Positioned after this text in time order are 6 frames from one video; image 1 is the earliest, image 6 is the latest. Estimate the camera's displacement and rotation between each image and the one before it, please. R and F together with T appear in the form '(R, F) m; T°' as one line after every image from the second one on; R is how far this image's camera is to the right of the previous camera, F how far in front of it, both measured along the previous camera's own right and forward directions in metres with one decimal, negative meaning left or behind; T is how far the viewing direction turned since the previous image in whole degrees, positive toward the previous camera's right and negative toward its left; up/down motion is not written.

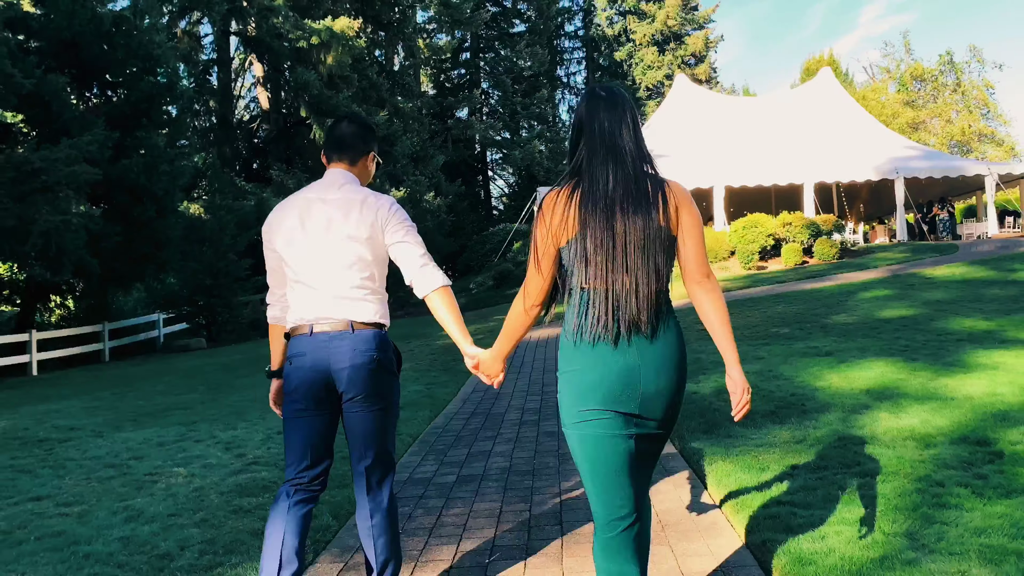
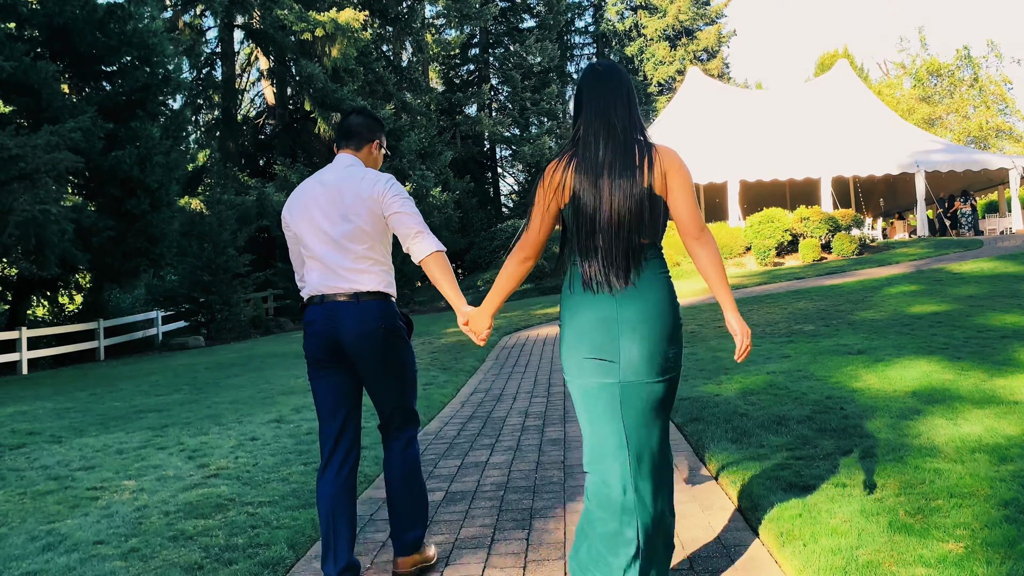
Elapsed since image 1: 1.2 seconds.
(+0.1, +0.7) m; -1°
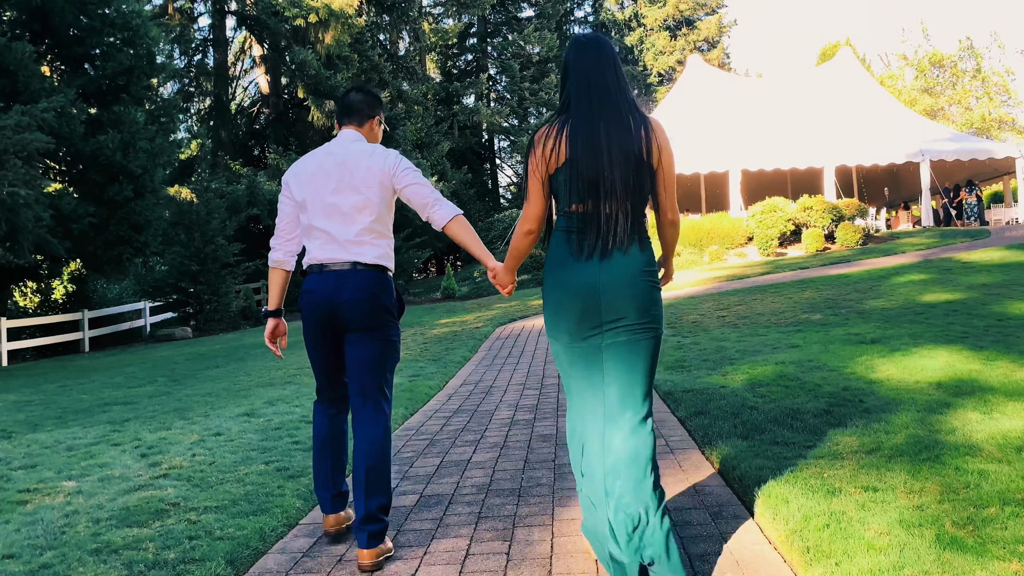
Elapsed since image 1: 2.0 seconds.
(+0.1, +0.5) m; 0°
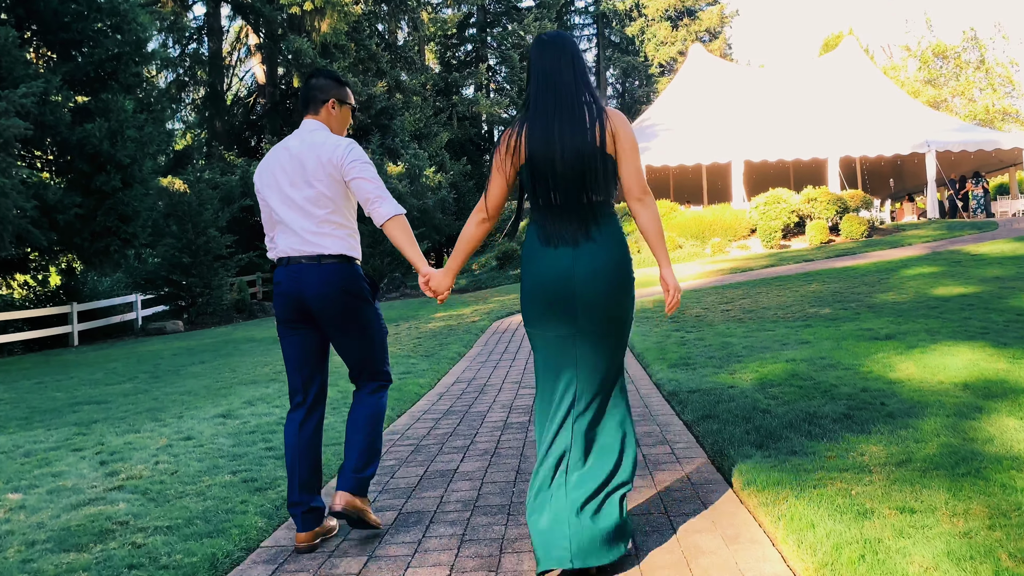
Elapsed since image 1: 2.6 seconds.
(0.0, +0.4) m; 0°
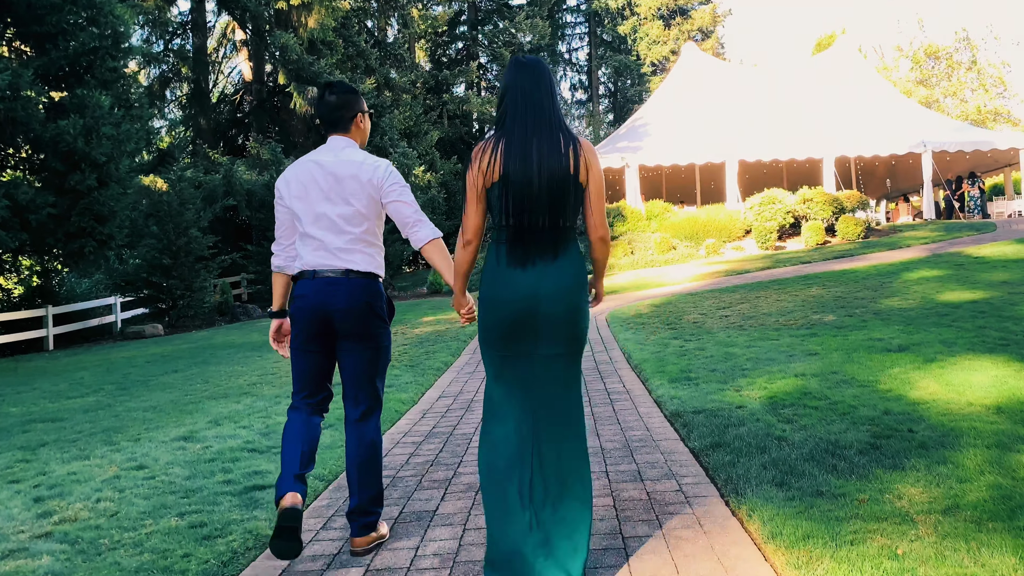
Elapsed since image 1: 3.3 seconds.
(0.0, +0.5) m; +1°
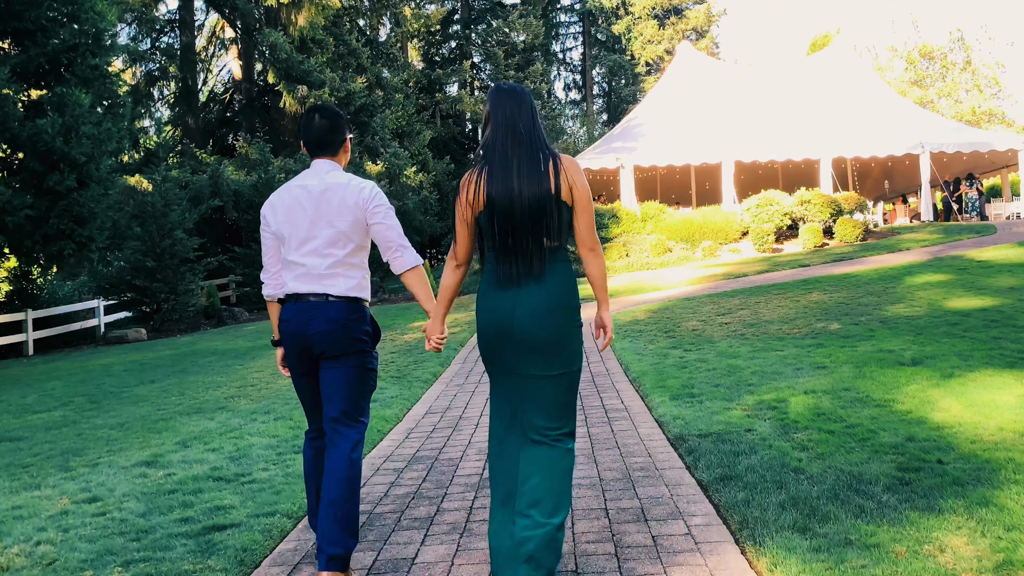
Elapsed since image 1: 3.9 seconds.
(0.0, +0.4) m; 0°
